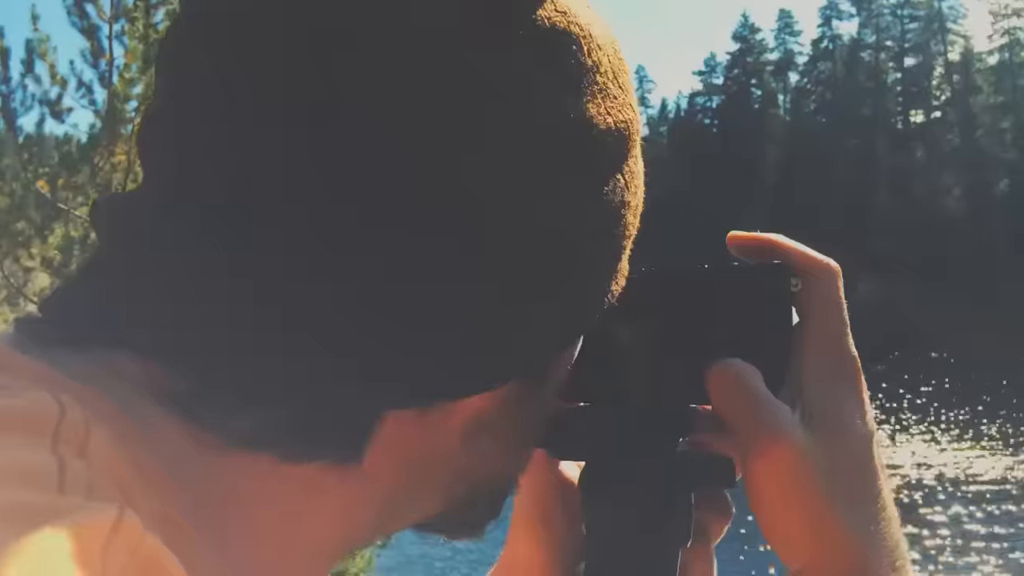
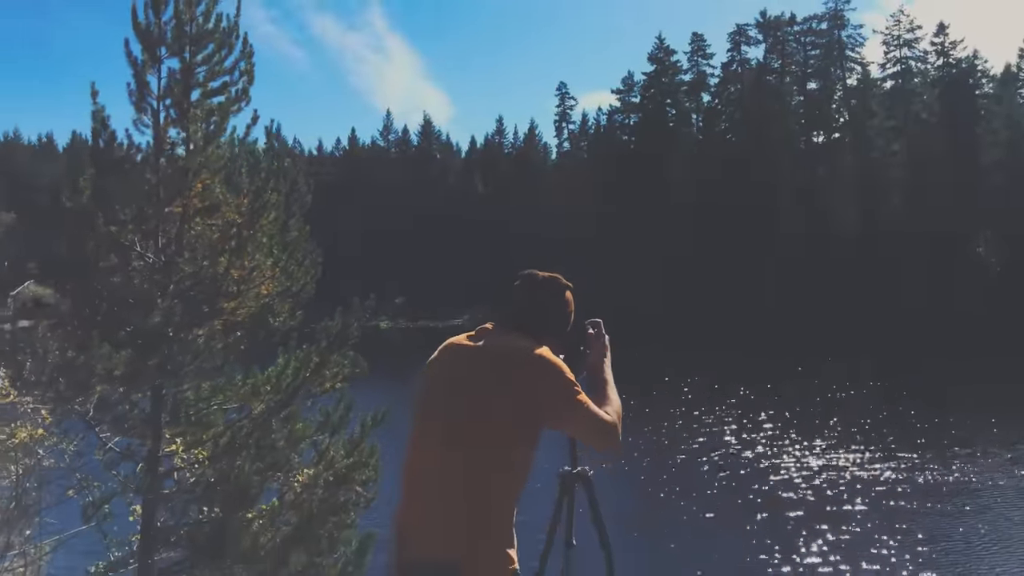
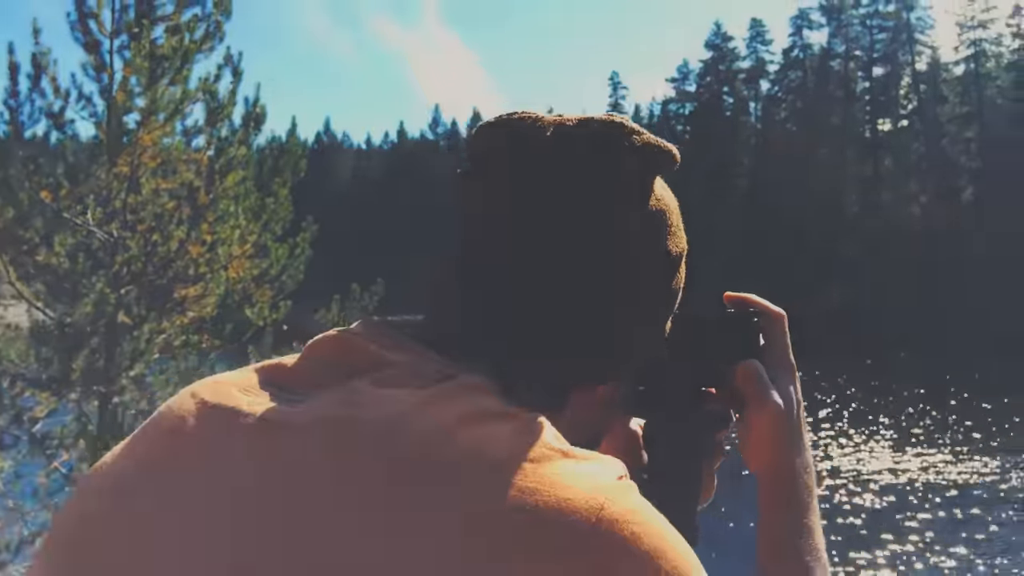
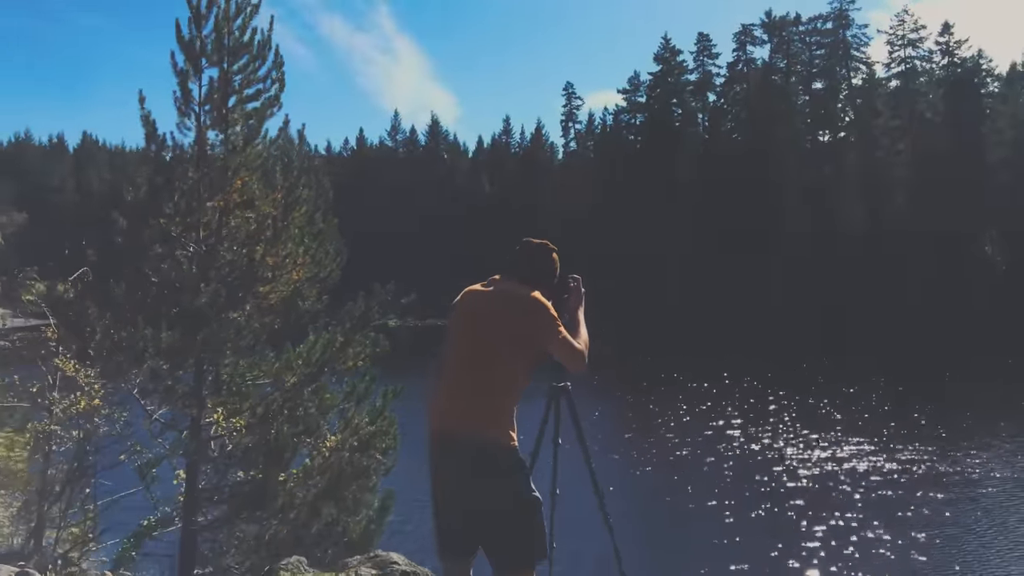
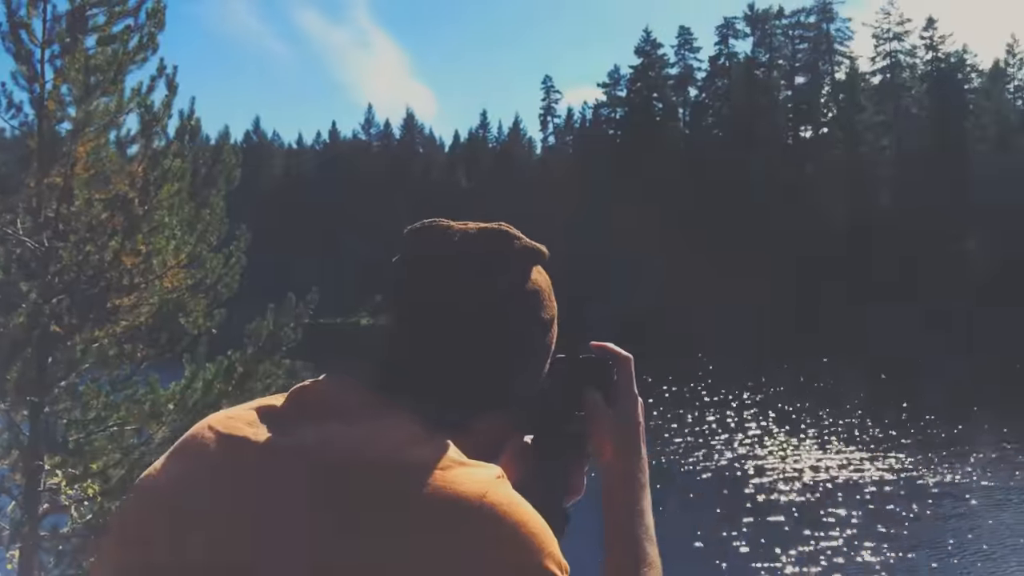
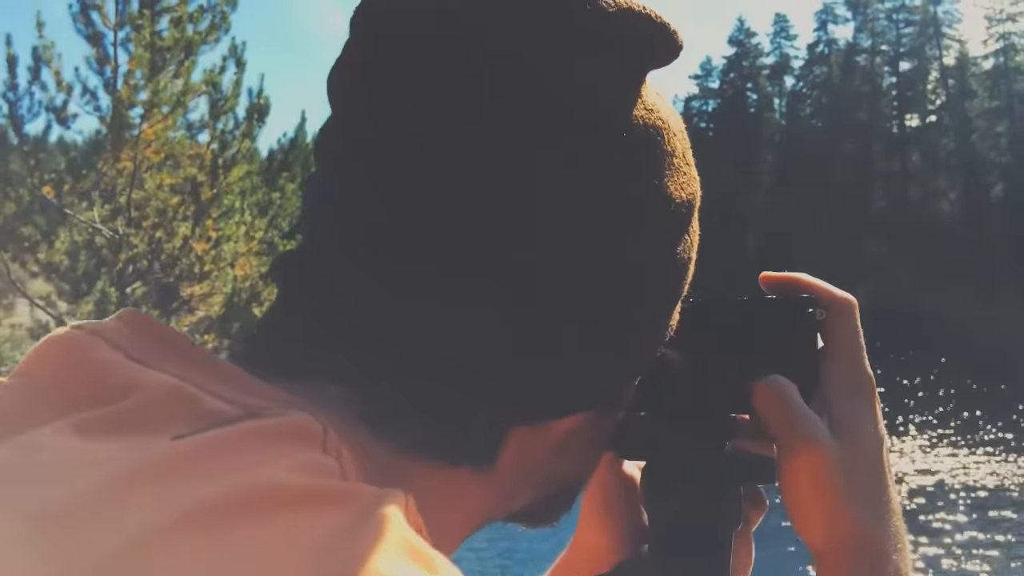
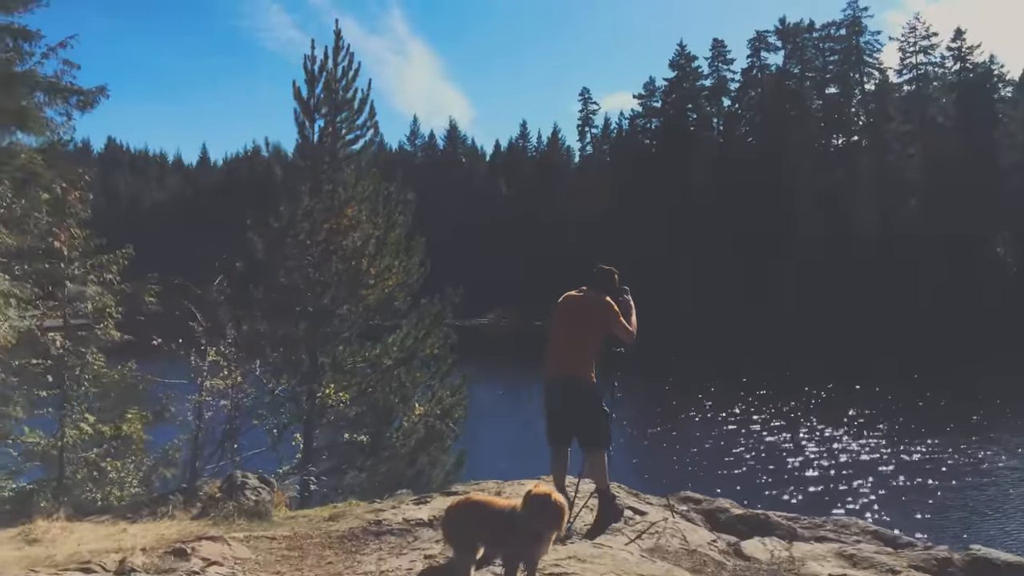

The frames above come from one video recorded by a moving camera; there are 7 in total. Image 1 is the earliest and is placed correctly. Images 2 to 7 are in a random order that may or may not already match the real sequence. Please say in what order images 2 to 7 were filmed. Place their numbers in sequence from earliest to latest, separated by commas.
6, 3, 5, 2, 4, 7
